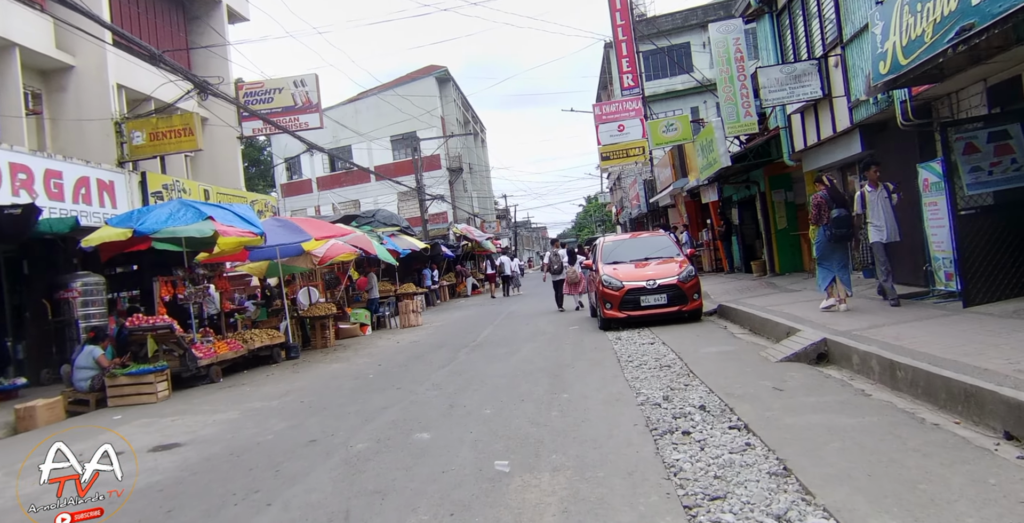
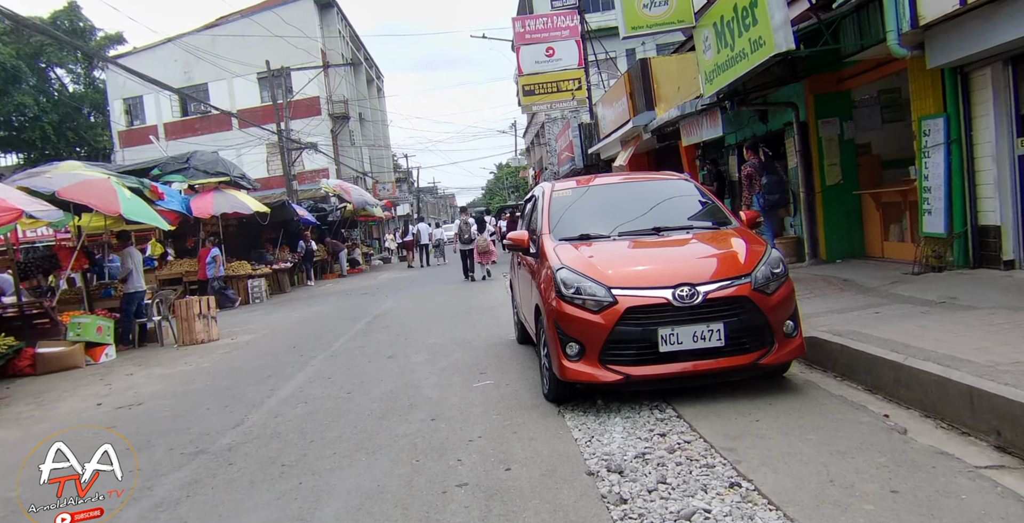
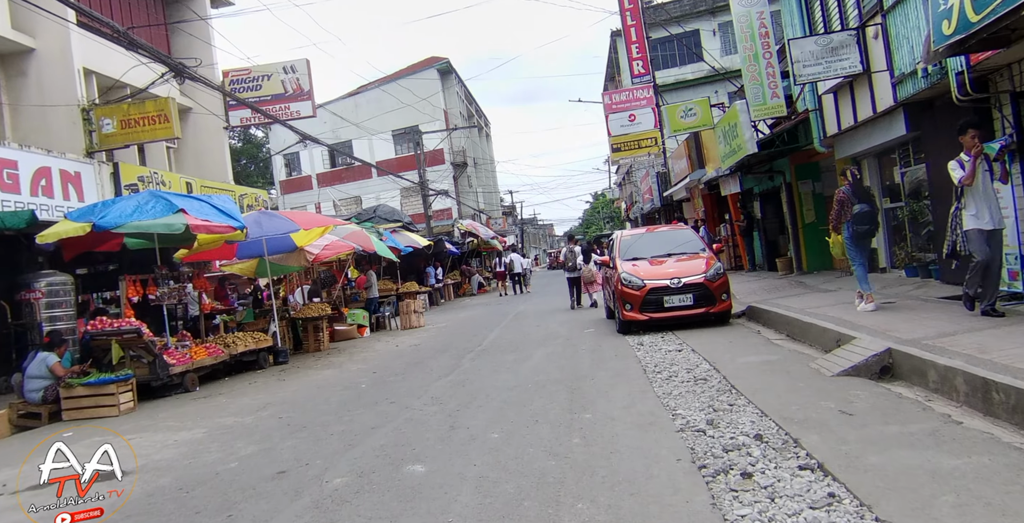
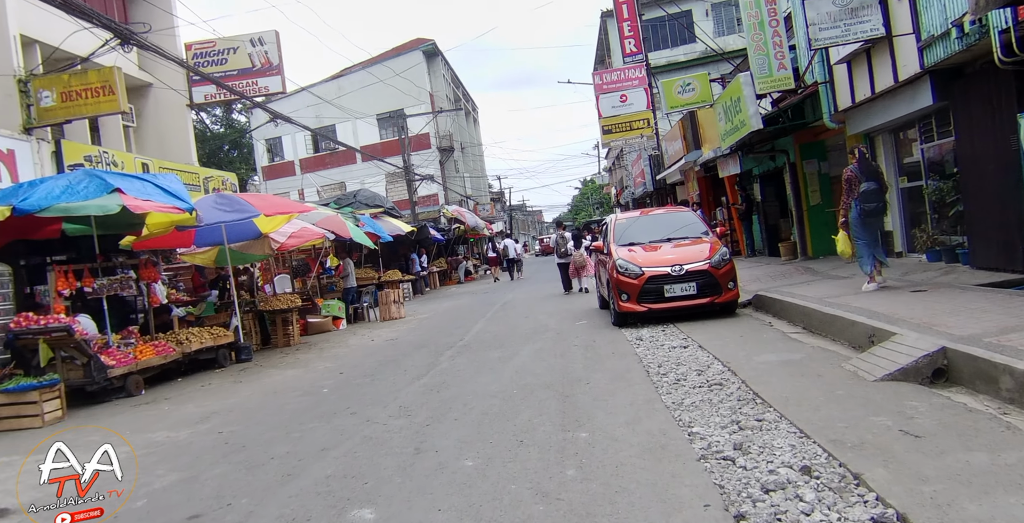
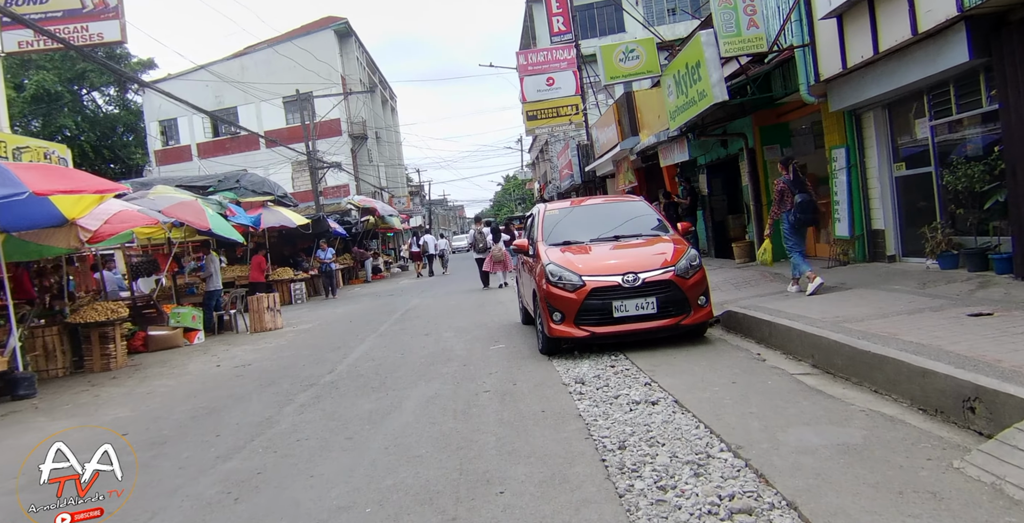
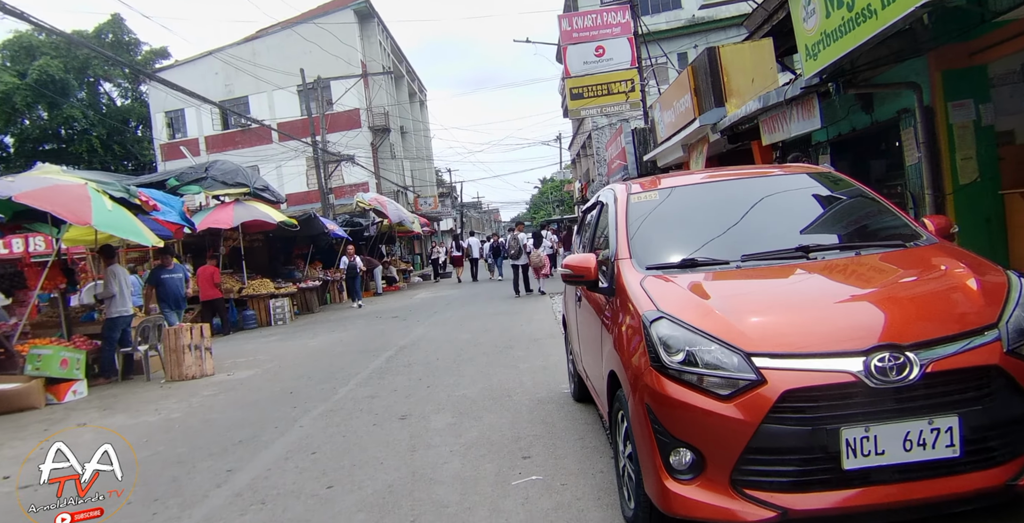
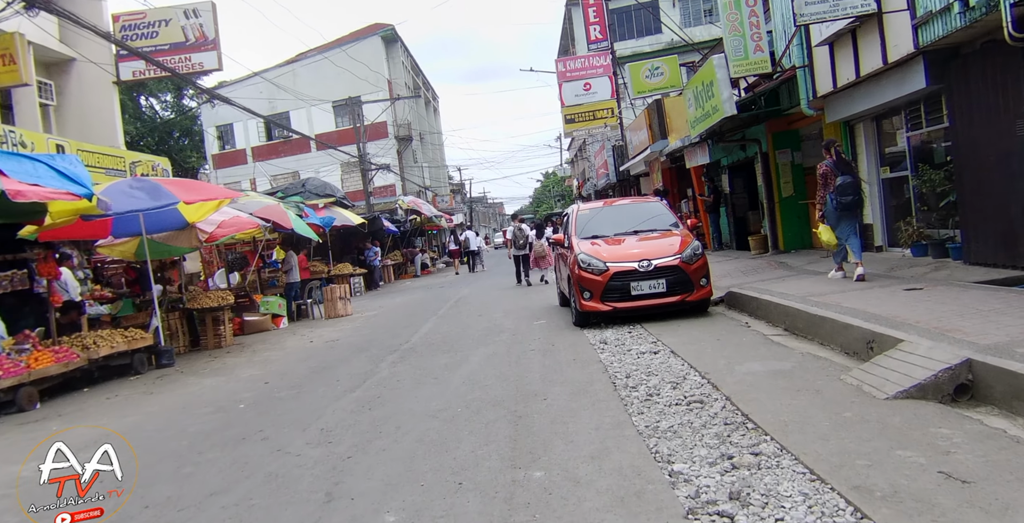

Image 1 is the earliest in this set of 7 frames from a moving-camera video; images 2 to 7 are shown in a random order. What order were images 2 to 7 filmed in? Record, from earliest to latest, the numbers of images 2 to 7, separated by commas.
3, 4, 7, 5, 2, 6
